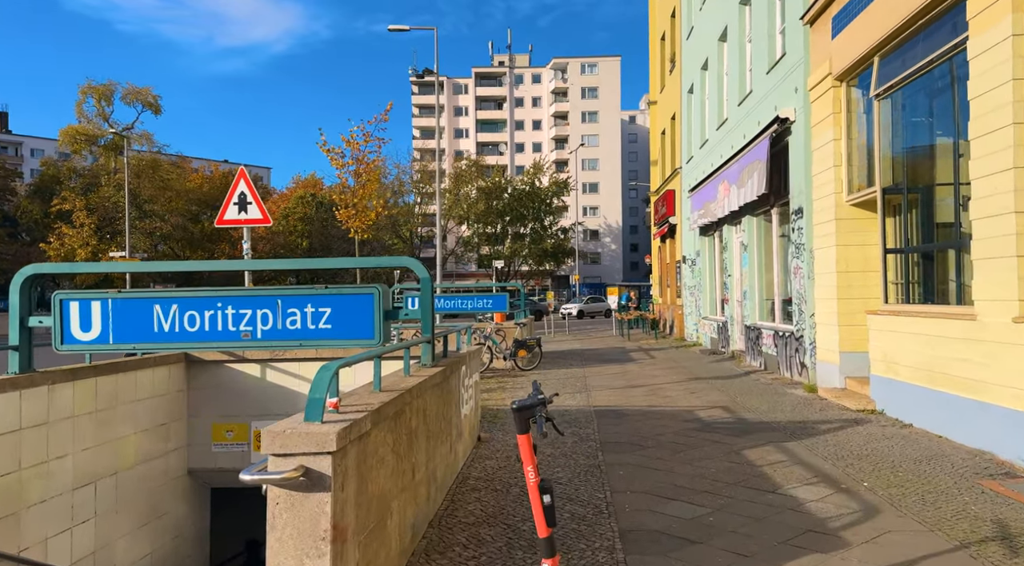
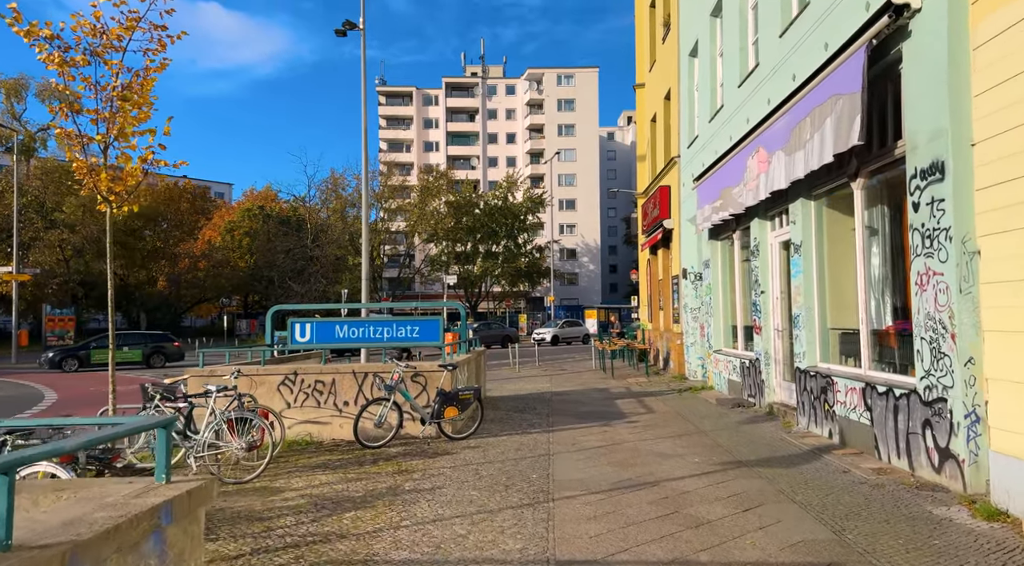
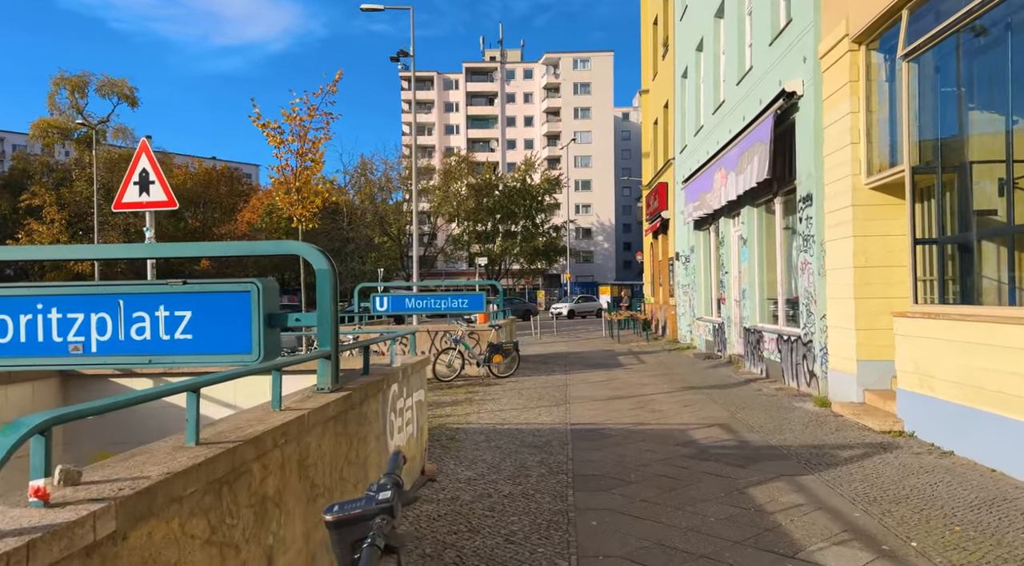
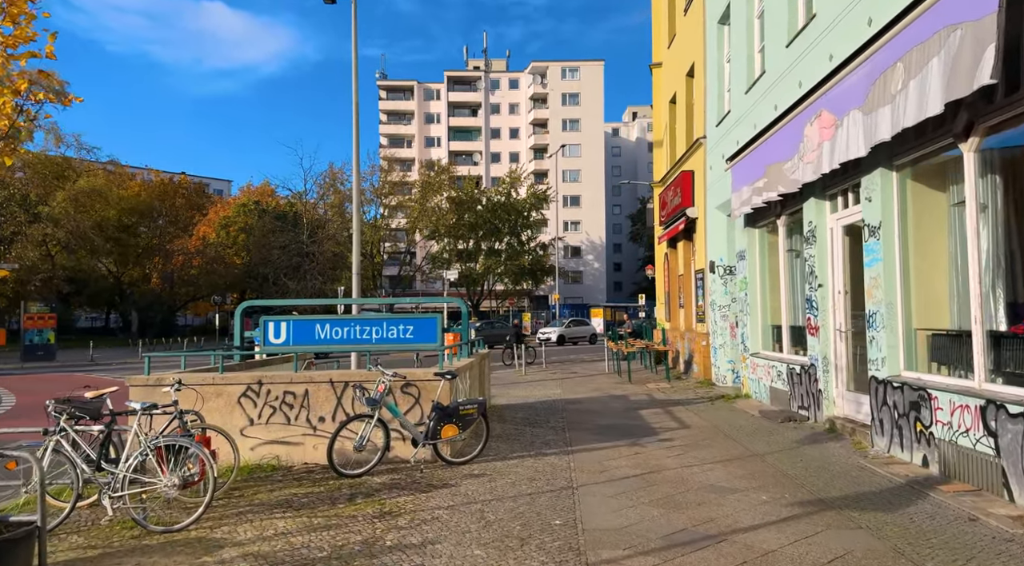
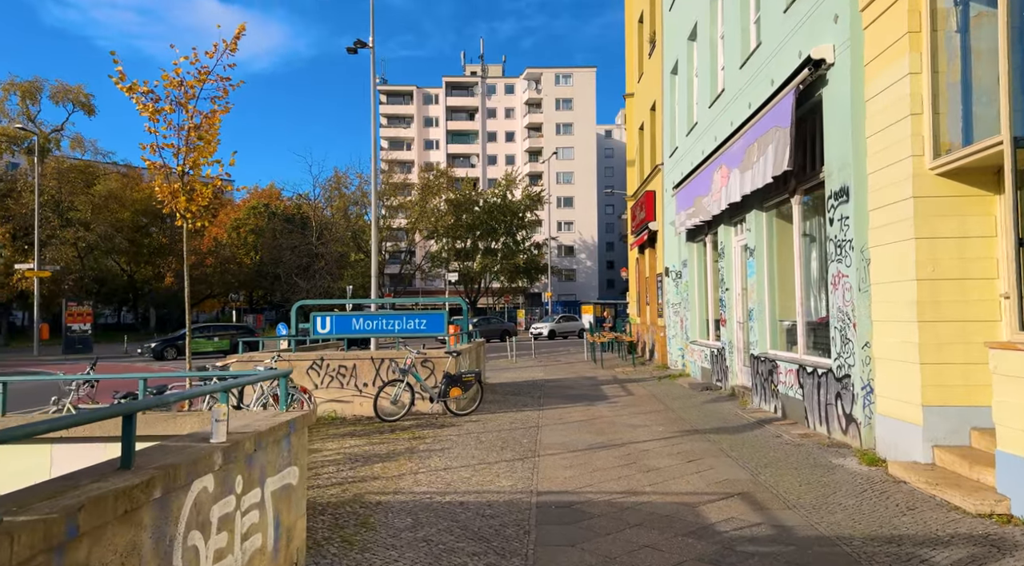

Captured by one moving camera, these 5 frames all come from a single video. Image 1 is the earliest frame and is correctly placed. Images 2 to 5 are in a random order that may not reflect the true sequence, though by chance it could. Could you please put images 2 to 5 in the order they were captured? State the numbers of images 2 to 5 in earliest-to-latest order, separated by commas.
3, 5, 2, 4
